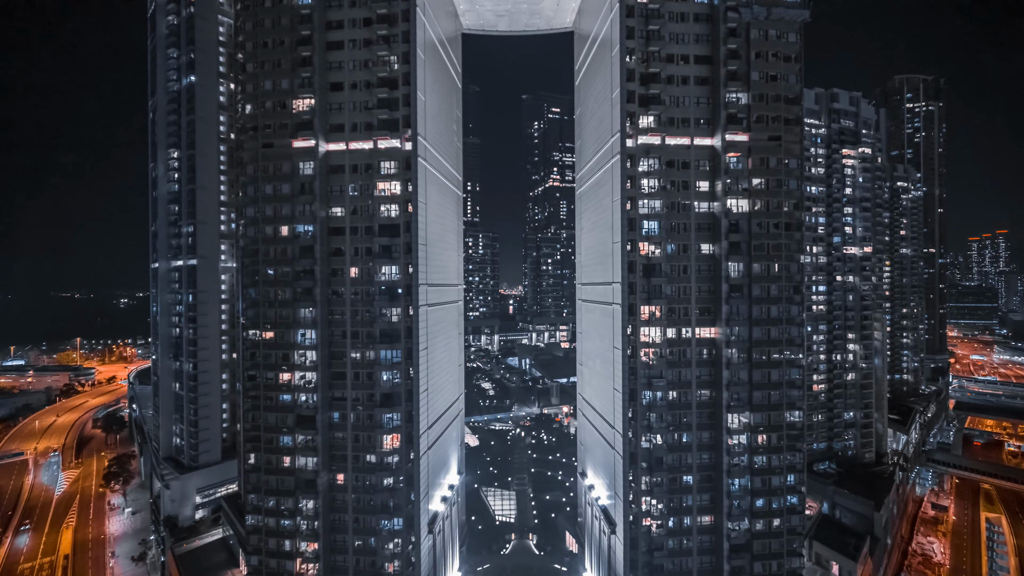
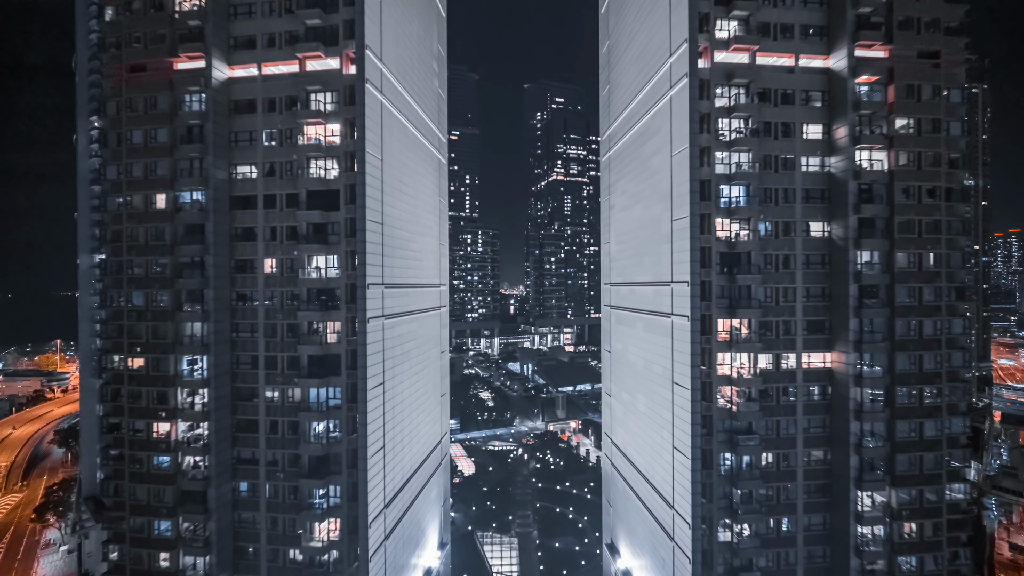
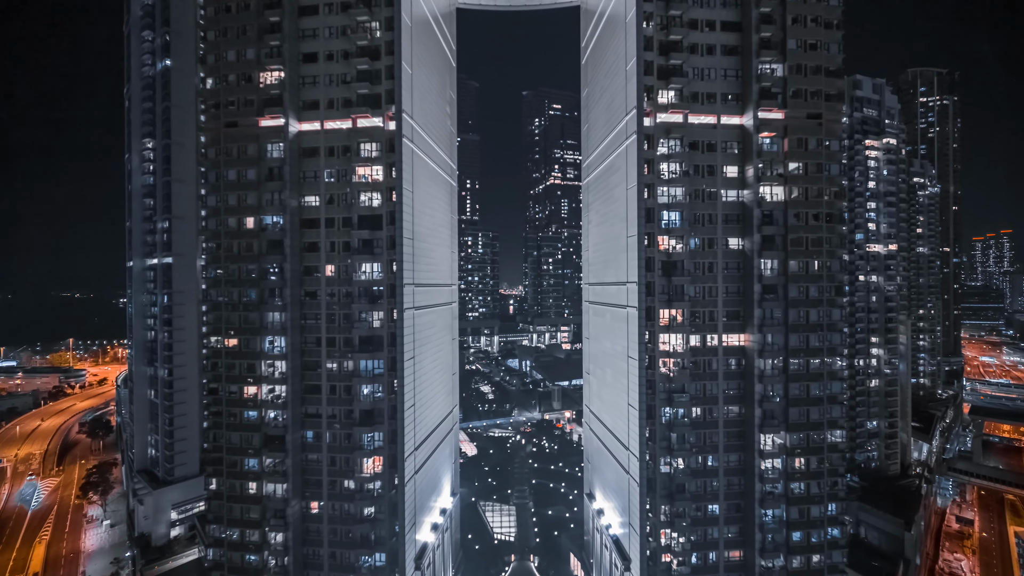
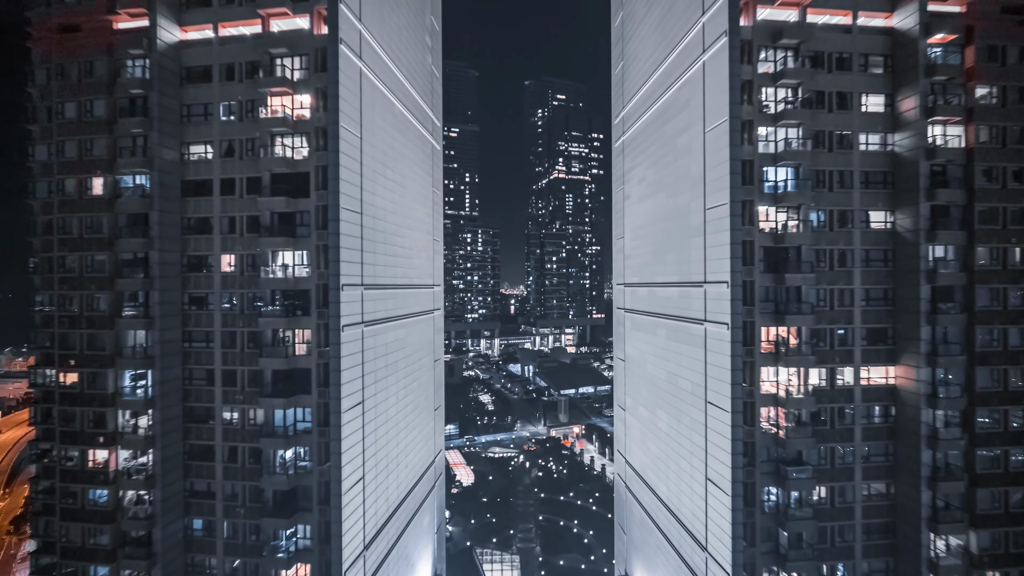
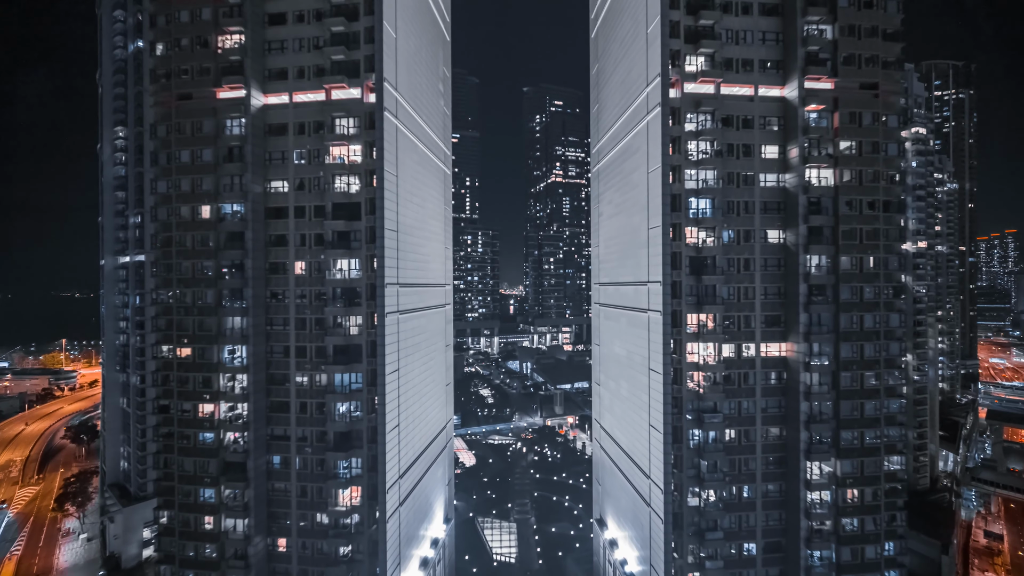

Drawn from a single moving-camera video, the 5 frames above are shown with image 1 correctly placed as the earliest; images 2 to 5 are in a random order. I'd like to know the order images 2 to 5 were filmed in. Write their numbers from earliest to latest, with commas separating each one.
3, 5, 2, 4
